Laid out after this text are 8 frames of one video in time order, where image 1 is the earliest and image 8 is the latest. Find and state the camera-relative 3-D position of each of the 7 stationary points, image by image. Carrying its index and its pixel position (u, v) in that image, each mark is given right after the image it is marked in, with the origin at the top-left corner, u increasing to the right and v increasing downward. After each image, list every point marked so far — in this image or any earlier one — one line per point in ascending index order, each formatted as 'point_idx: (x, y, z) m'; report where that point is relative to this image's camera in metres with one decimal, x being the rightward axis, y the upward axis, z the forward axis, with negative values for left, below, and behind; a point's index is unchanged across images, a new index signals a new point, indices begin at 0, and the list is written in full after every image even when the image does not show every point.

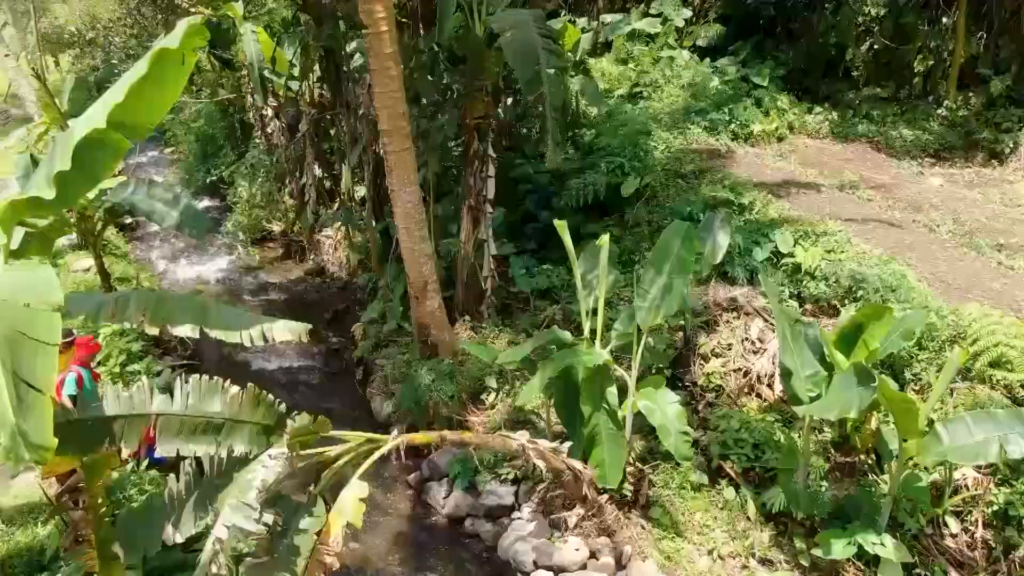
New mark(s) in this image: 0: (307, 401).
0: (-1.5, -0.8, +5.8) m
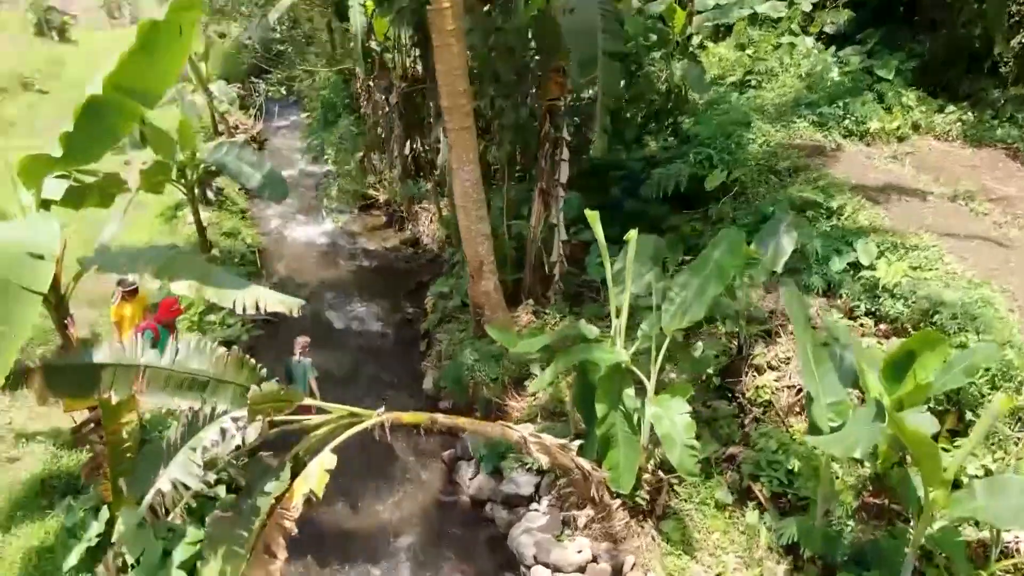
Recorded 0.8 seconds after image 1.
0: (-1.1, -0.6, +6.0) m
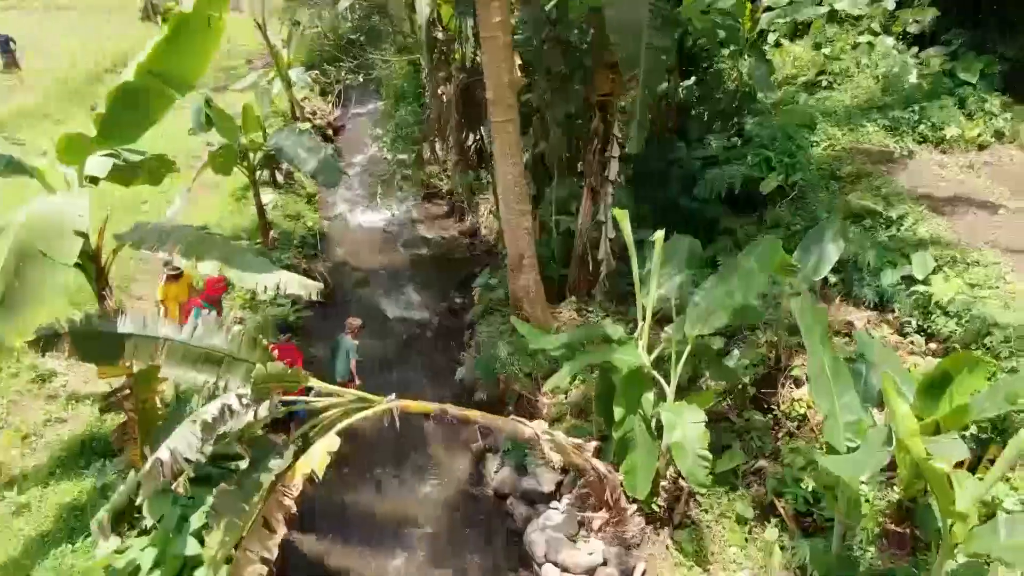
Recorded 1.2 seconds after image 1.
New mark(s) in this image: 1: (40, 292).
0: (-0.8, -0.5, +6.1) m
1: (-1.6, 0.0, +2.7) m
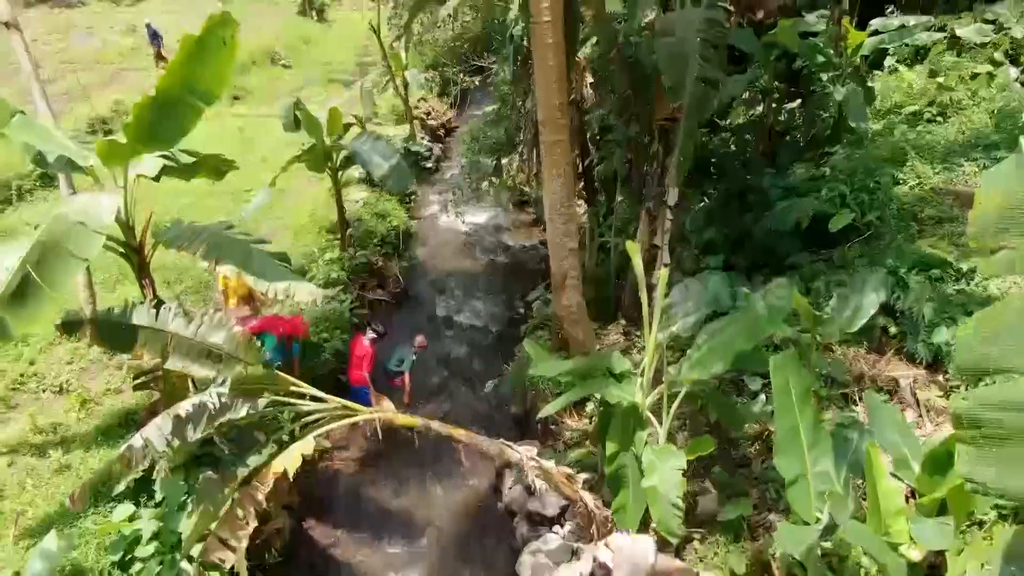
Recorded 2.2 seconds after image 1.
0: (-0.4, -0.6, +6.2) m
1: (-1.7, 0.0, +3.0) m
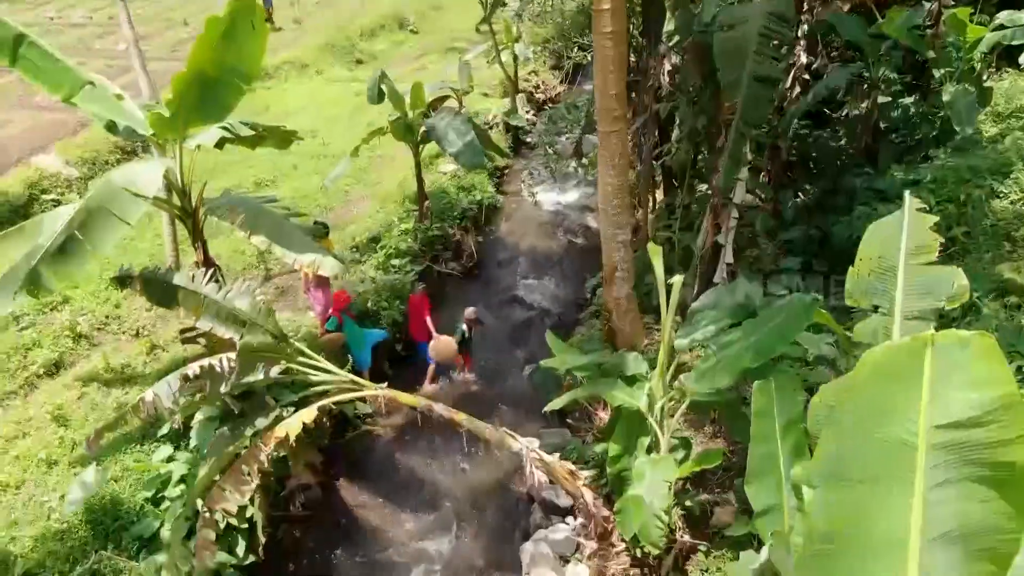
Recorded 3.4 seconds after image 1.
0: (+0.1, -0.4, +6.3) m
1: (-1.7, +0.2, +3.3) m
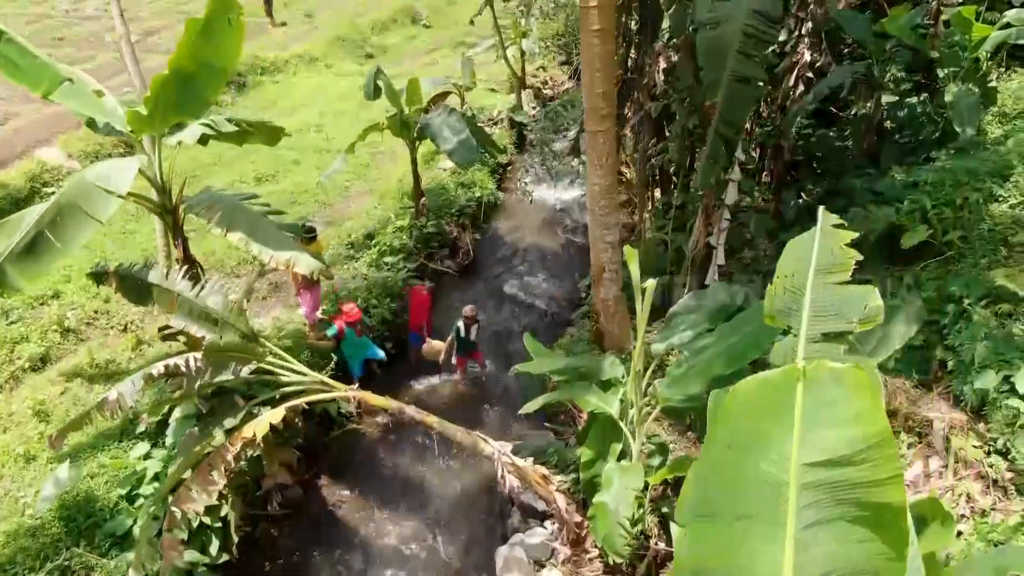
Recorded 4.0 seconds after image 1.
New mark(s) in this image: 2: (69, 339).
0: (0.0, -0.4, +6.2) m
1: (-1.9, +0.2, +3.3) m
2: (-2.8, -0.3, +5.0) m
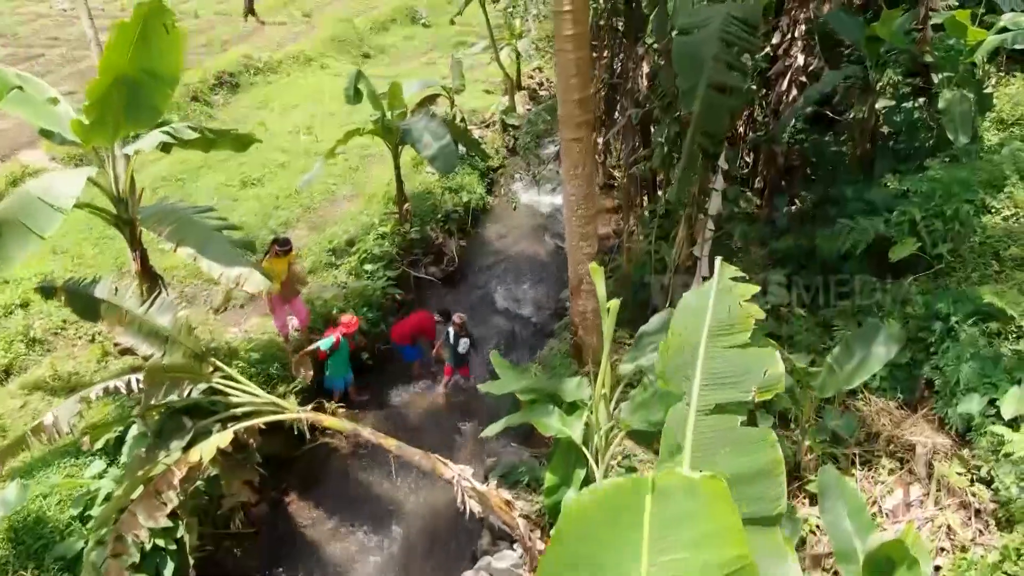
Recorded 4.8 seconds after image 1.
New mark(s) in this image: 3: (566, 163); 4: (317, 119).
0: (-0.1, -0.5, +6.1) m
1: (-2.0, +0.1, +3.1) m
2: (-3.0, -0.4, +4.9) m
3: (+0.3, +0.7, +4.5) m
4: (-2.6, +2.3, +10.5) m
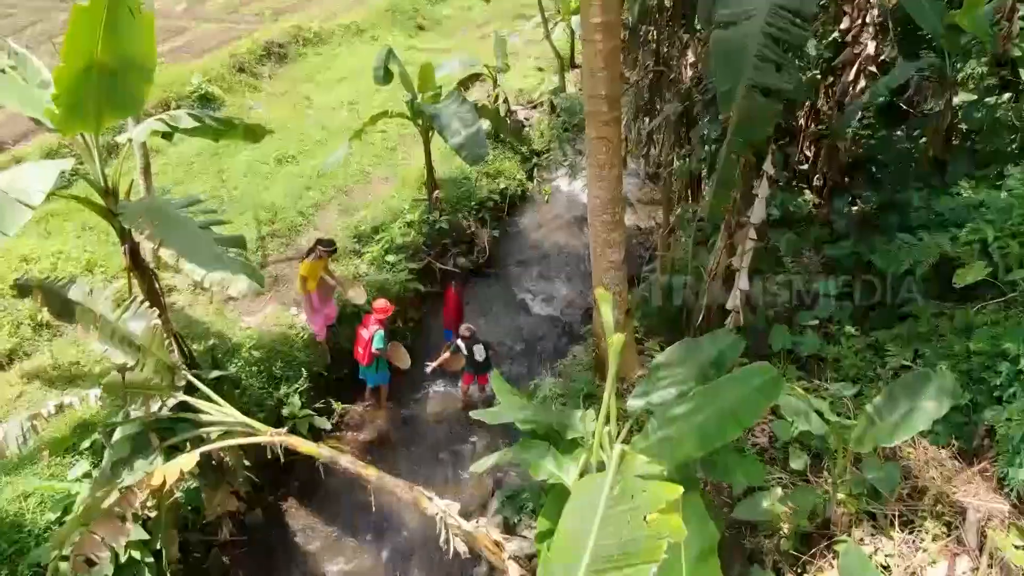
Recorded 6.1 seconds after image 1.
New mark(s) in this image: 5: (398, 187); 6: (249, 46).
0: (0.0, -0.5, +5.8) m
1: (-2.0, +0.1, +2.9) m
2: (-2.9, -0.3, +4.8) m
3: (+0.4, +0.7, +4.1) m
4: (-2.0, +2.6, +10.3) m
5: (-1.1, +0.9, +7.4) m
6: (-3.6, +3.3, +10.8) m
